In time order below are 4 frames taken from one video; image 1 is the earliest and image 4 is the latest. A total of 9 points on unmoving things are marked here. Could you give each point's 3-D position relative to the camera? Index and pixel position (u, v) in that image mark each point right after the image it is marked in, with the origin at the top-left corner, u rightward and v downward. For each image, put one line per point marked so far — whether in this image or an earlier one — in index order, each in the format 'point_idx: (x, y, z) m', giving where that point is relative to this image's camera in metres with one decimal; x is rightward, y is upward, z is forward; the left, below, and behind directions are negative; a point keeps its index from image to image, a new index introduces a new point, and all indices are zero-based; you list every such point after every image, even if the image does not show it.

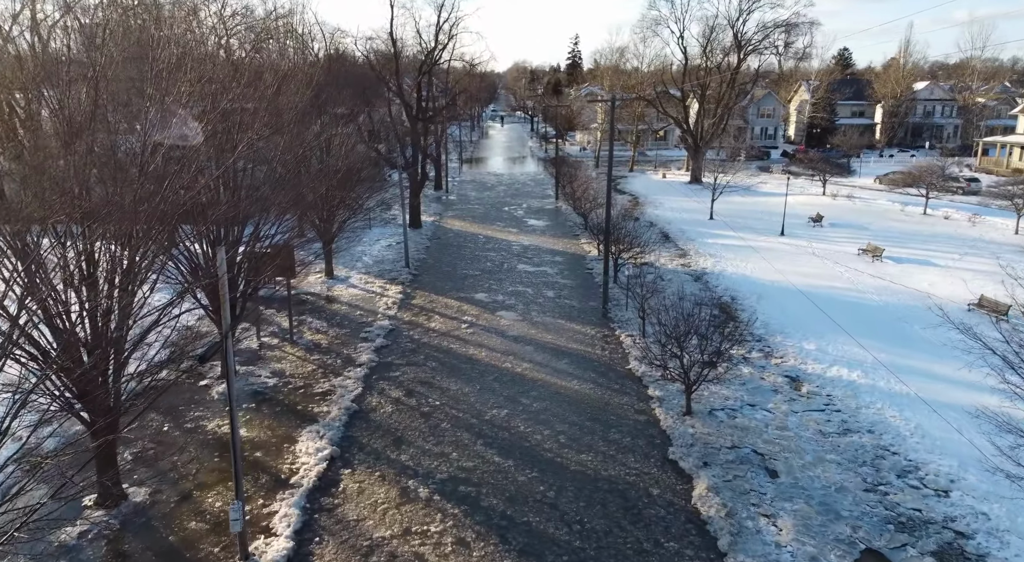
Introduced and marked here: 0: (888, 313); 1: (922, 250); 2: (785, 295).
0: (+8.2, -0.7, +14.9) m
1: (+12.0, +0.9, +19.7) m
2: (+6.6, -0.3, +16.3) m
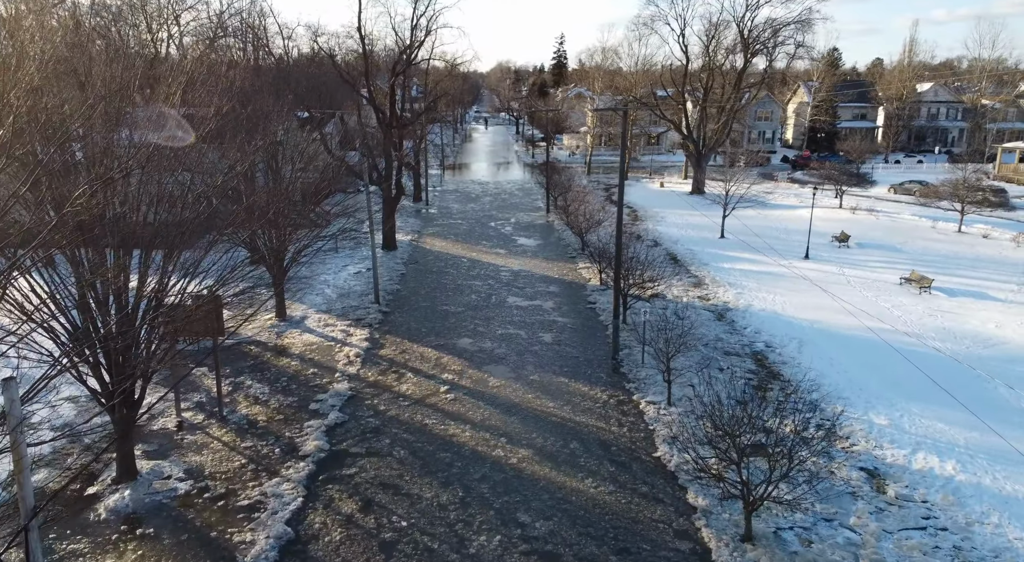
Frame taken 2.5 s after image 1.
0: (+8.1, -1.5, +12.2) m
1: (+11.7, +0.1, +17.1) m
2: (+6.4, -1.2, +13.6) m
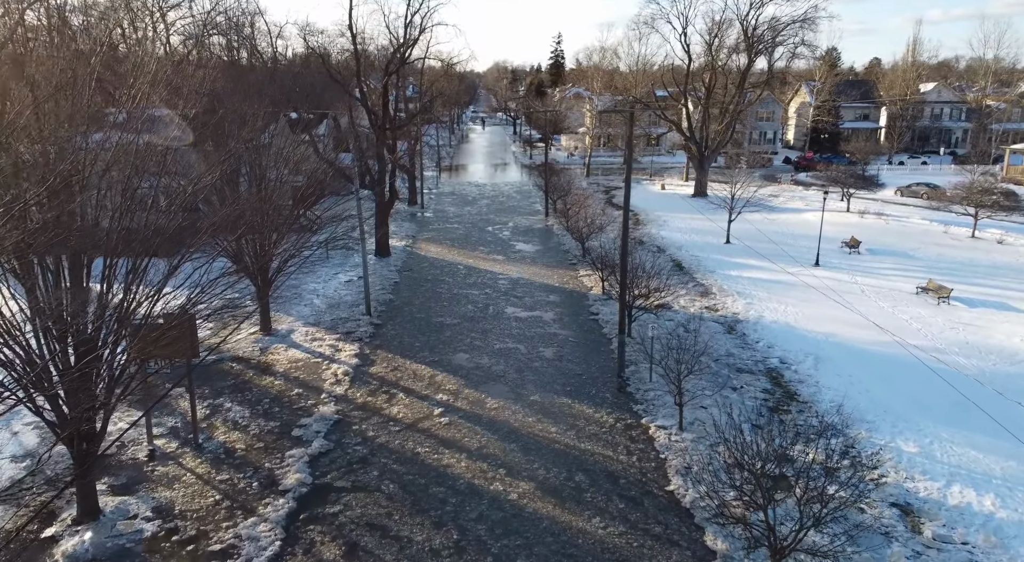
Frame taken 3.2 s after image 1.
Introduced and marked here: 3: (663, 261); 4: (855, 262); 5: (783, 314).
0: (+8.1, -1.8, +11.5) m
1: (+11.7, -0.1, +16.4) m
2: (+6.4, -1.4, +12.8) m
3: (+4.4, +0.6, +19.5) m
4: (+9.6, +0.5, +18.9) m
5: (+6.1, -0.7, +15.1) m
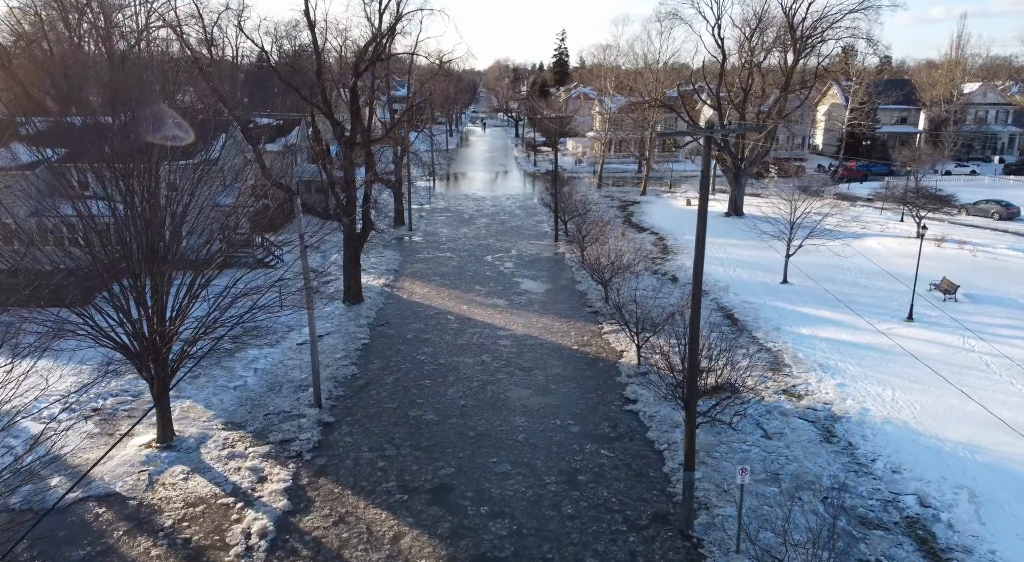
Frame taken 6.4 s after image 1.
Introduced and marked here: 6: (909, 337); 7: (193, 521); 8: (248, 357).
0: (+8.1, -3.1, +7.3) m
1: (+11.8, -1.4, +12.1) m
2: (+6.5, -2.7, +8.6) m
3: (+4.5, -0.7, +15.3) m
4: (+9.7, -0.7, +14.7) m
5: (+6.2, -2.0, +10.8) m
6: (+8.0, -1.1, +13.6) m
7: (-3.8, -2.9, +8.1) m
8: (-4.9, -1.4, +12.4) m
